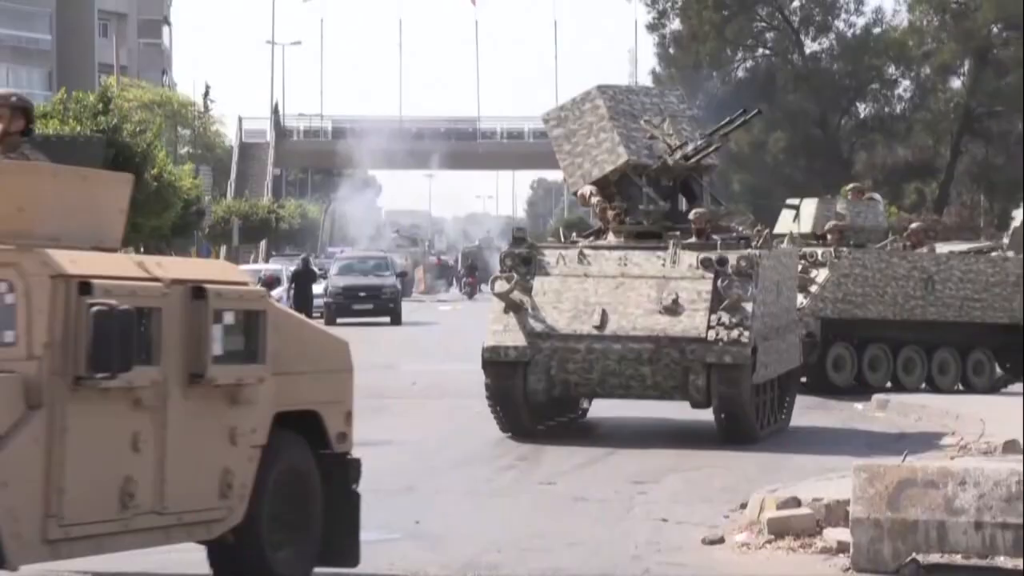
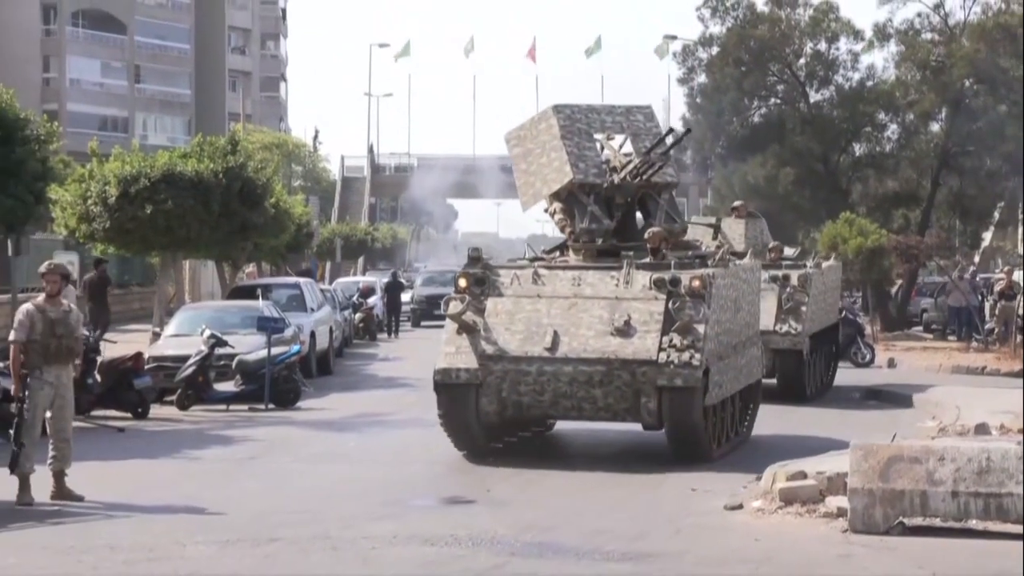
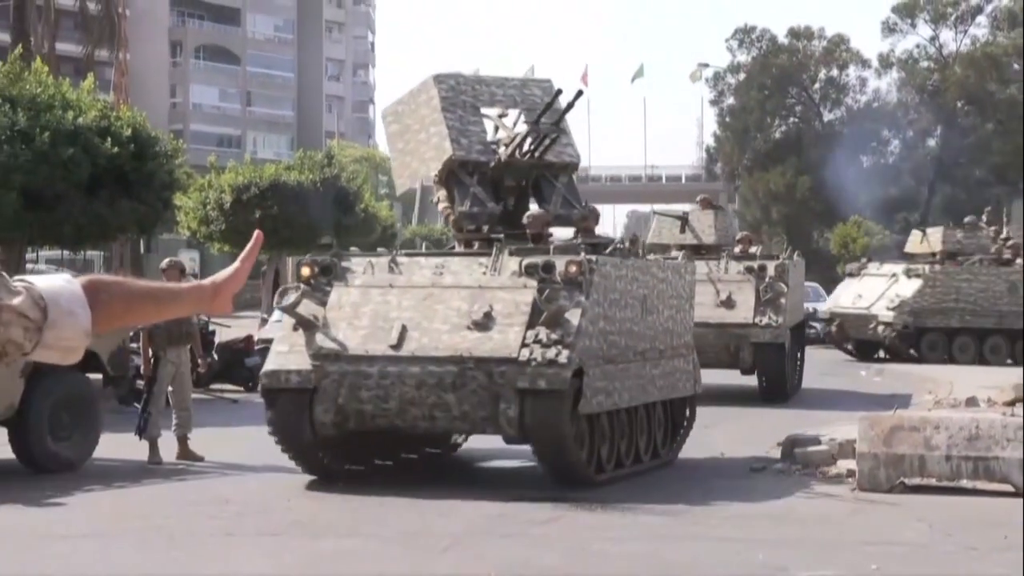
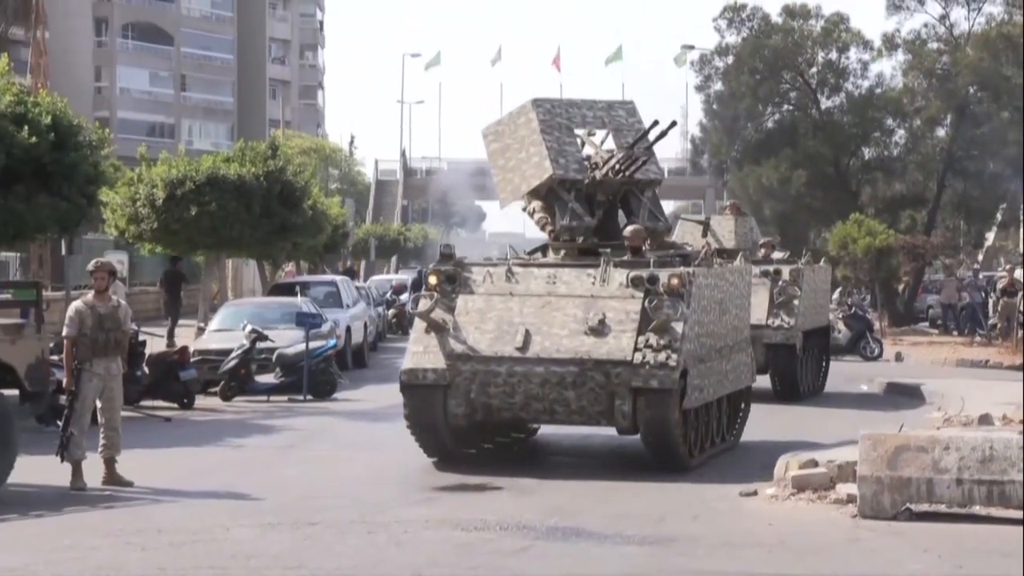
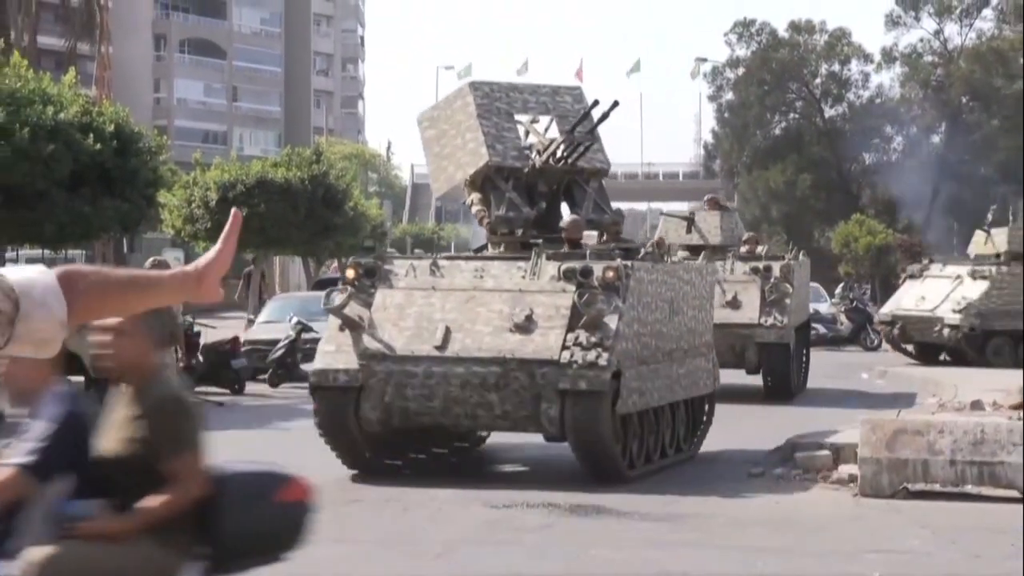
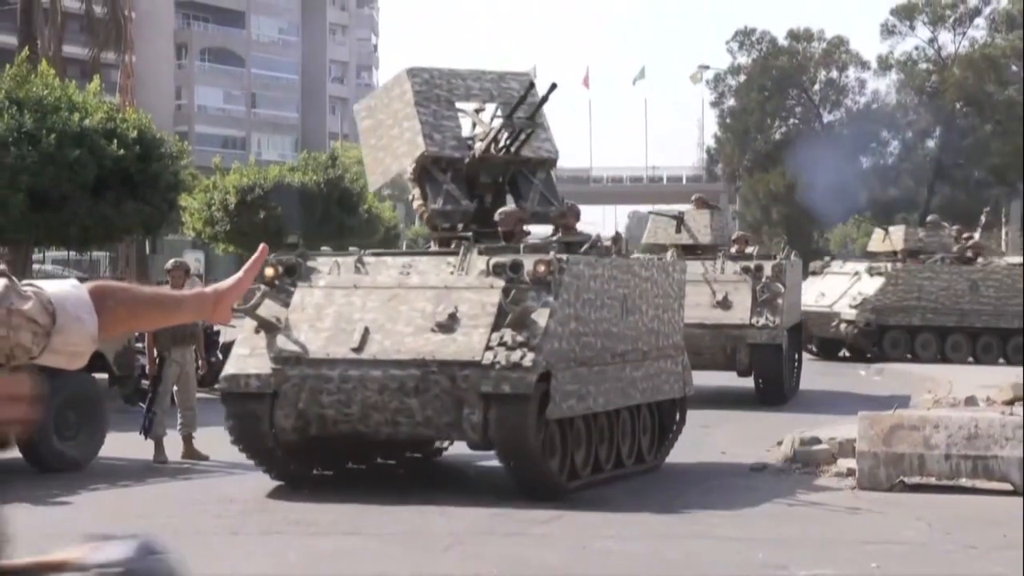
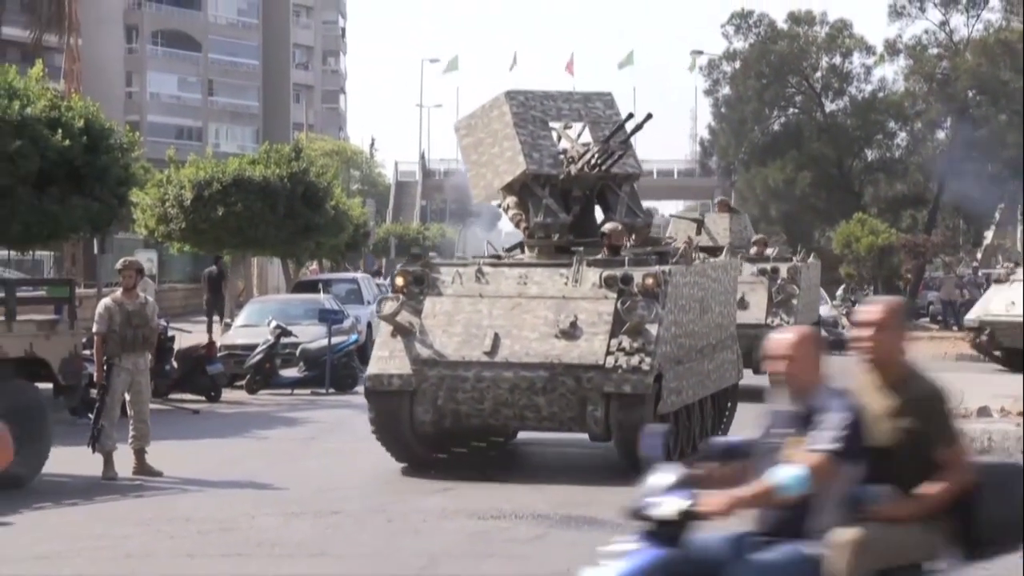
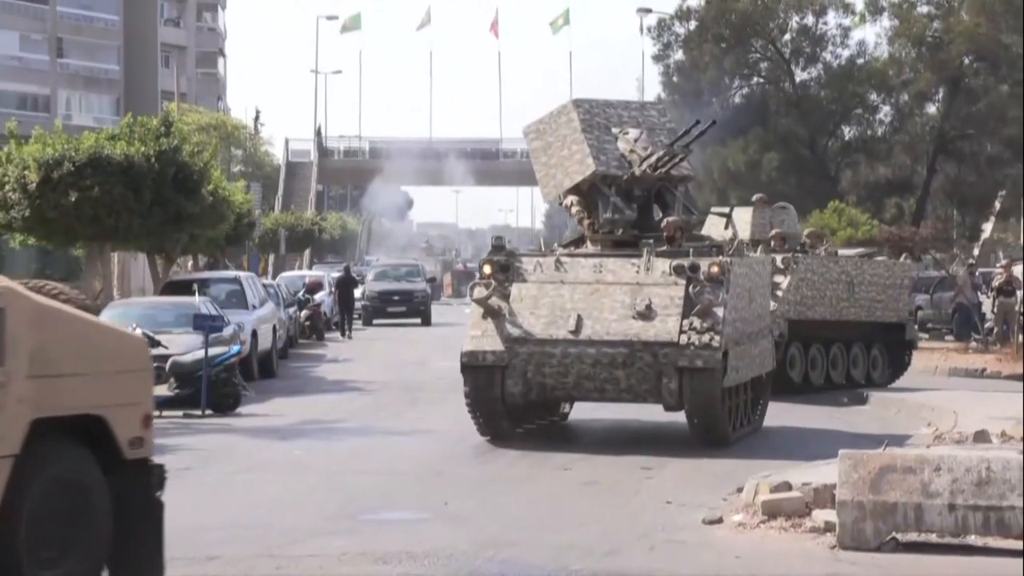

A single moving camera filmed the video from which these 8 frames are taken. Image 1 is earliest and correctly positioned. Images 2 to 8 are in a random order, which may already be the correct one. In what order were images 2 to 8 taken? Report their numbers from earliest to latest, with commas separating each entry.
8, 2, 4, 7, 5, 3, 6
